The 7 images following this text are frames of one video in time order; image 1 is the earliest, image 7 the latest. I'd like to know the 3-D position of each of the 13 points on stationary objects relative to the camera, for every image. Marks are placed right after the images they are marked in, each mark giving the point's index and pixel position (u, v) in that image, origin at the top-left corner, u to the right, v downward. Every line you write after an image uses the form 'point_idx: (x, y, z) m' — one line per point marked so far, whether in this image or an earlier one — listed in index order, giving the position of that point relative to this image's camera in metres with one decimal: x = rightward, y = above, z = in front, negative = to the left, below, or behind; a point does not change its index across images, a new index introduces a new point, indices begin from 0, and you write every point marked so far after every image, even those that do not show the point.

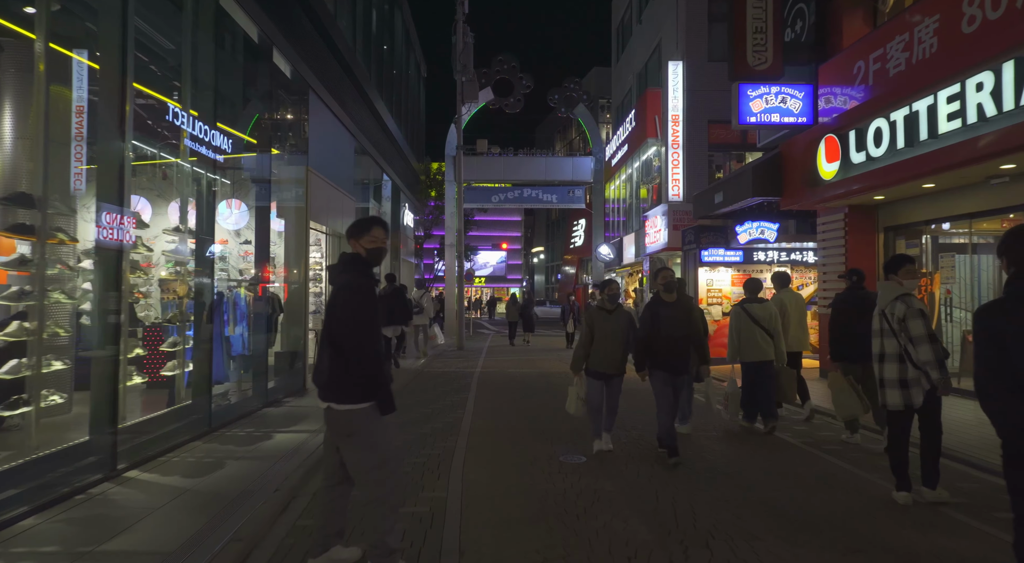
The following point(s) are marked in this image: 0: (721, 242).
0: (+5.0, +0.9, +15.0) m
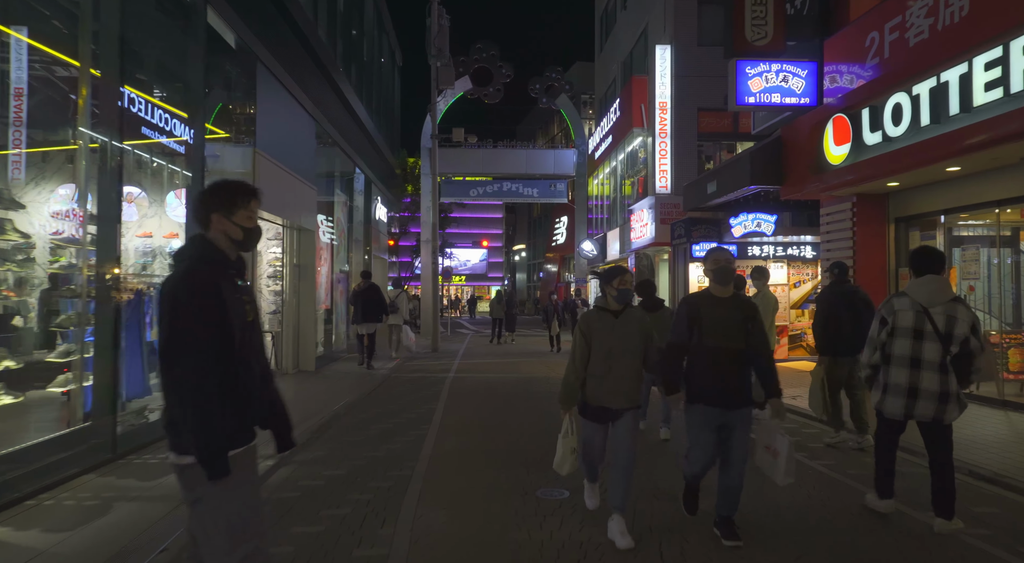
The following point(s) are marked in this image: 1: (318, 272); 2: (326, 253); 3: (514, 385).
0: (+4.4, +1.0, +14.0) m
1: (-4.3, +0.2, +14.1) m
2: (-4.4, +0.7, +15.2) m
3: (0.0, -2.0, +12.2) m
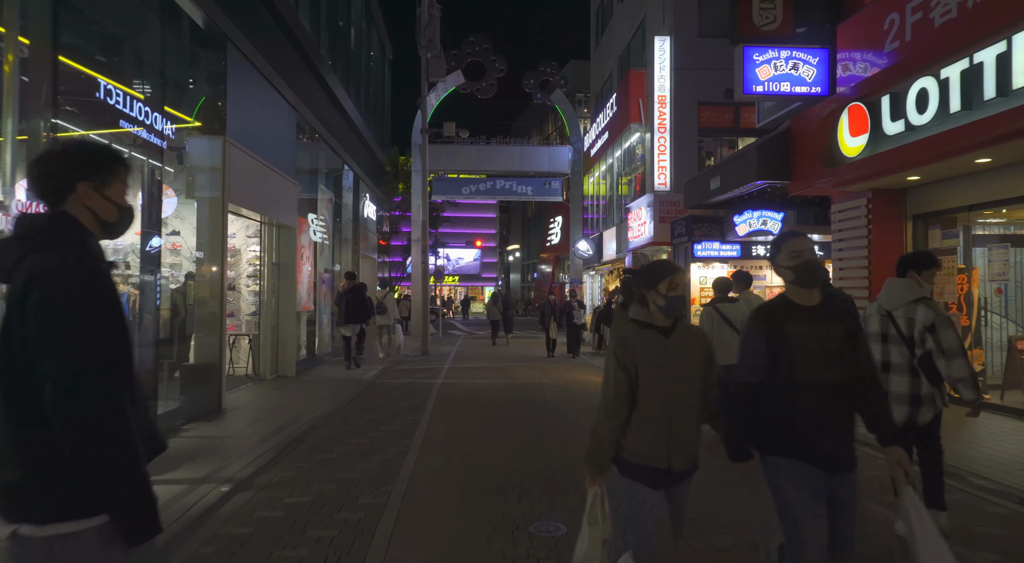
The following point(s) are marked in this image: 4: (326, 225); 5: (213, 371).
0: (+4.3, +1.0, +13.3) m
1: (-4.5, +0.2, +13.4) m
2: (-4.6, +0.7, +14.5) m
3: (-0.1, -2.0, +11.5) m
4: (-4.9, +1.5, +16.7) m
5: (-4.2, -1.3, +9.0) m
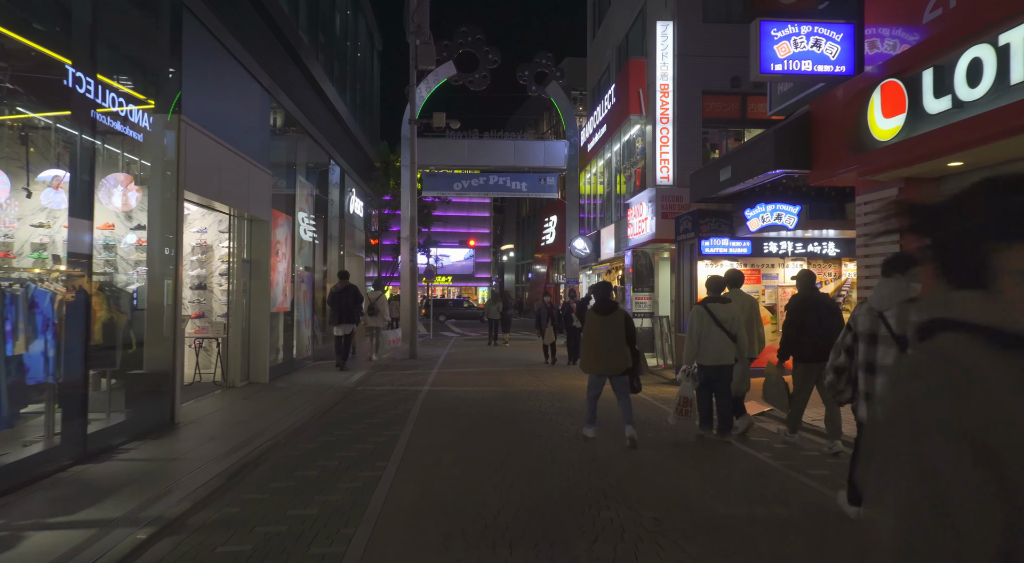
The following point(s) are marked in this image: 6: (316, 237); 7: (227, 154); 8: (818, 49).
0: (+4.1, +1.0, +12.4) m
1: (-4.6, +0.3, +12.3) m
2: (-4.8, +0.8, +13.4) m
3: (-0.2, -2.0, +10.5) m
4: (-5.1, +1.5, +15.7) m
5: (-4.3, -1.2, +7.9) m
6: (-5.9, +1.3, +19.1) m
7: (-4.6, +2.0, +10.2) m
8: (+4.4, +3.4, +9.2) m
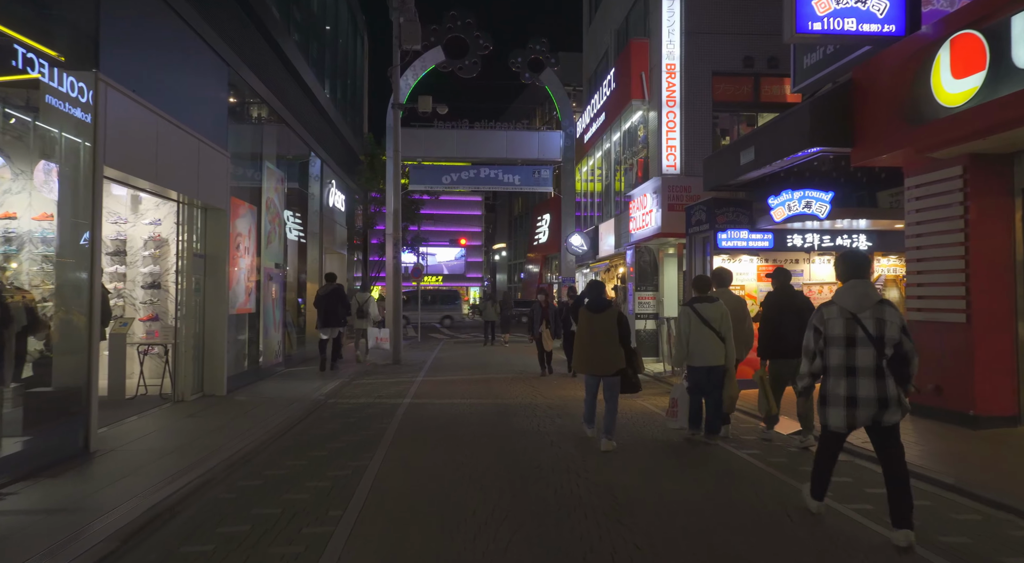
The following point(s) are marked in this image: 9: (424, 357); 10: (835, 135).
0: (+4.0, +1.0, +11.0) m
1: (-4.8, +0.3, +10.9) m
2: (-4.9, +0.8, +12.0) m
3: (-0.3, -1.9, +9.1) m
4: (-5.3, +1.6, +14.2) m
5: (-4.4, -1.2, +6.5) m
6: (-6.1, +1.4, +17.6) m
7: (-4.7, +2.1, +8.8) m
8: (+4.4, +3.4, +7.9) m
9: (-2.6, -2.3, +19.0) m
10: (+4.3, +1.9, +8.4) m
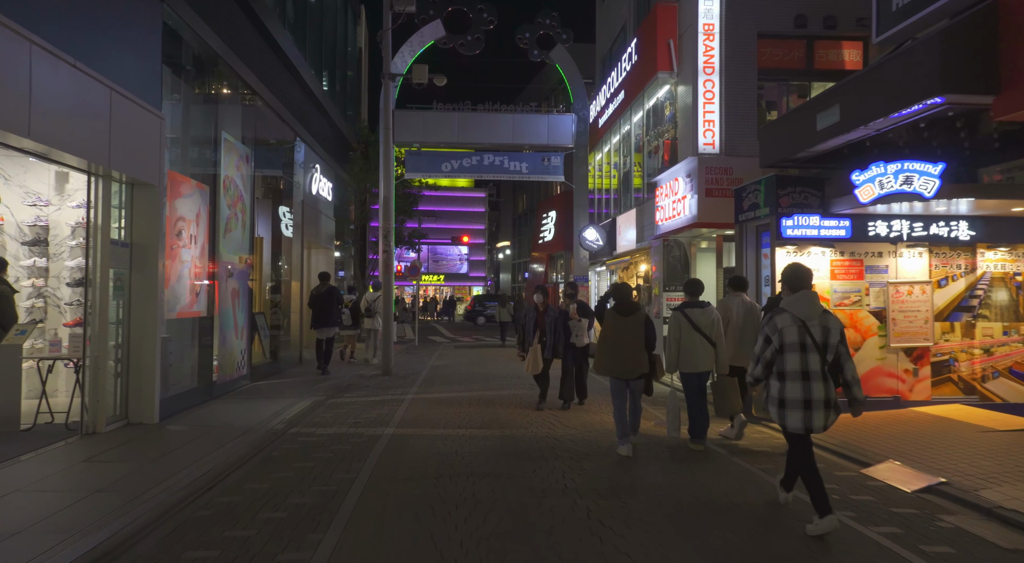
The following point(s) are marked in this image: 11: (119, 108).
0: (+4.2, +1.1, +8.8) m
1: (-4.6, +0.3, +8.7) m
2: (-4.7, +0.9, +9.8) m
3: (-0.2, -1.9, +6.9) m
4: (-5.1, +1.6, +12.0) m
5: (-4.3, -1.1, +4.3) m
6: (-5.9, +1.4, +15.4) m
7: (-4.5, +2.1, +6.6) m
8: (+4.5, +3.5, +5.6) m
9: (-2.5, -2.2, +16.8) m
10: (+4.4, +2.0, +6.2) m
11: (-4.6, +2.0, +7.5) m
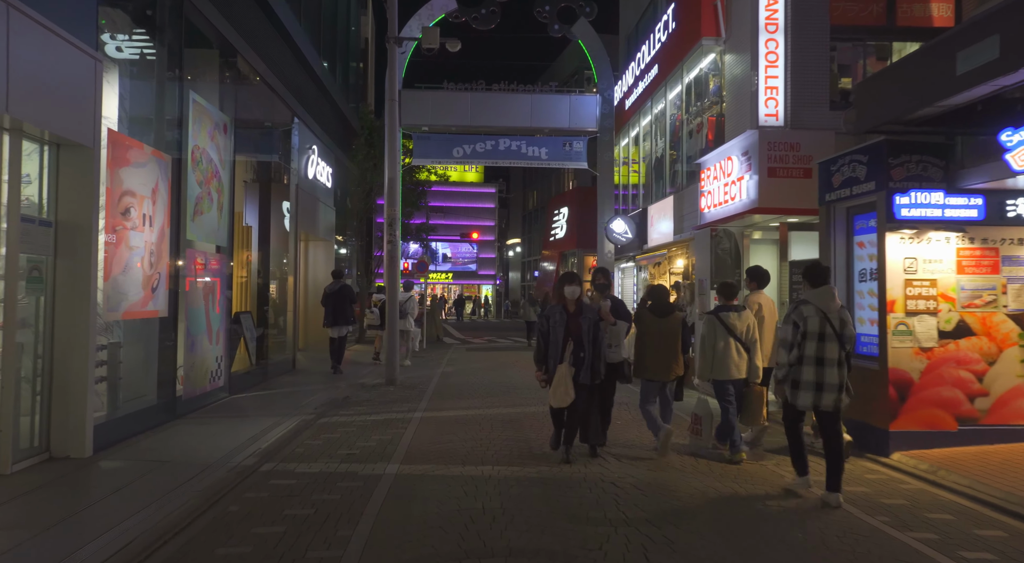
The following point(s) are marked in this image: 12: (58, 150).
0: (+4.6, +1.1, +6.9) m
1: (-4.2, +0.4, +6.8) m
2: (-4.3, +0.9, +7.9) m
3: (+0.2, -1.8, +5.0) m
4: (-4.6, +1.7, +10.2) m
5: (-3.9, -1.0, +2.4) m
6: (-5.4, +1.5, +13.6) m
7: (-4.1, +2.2, +4.7) m
8: (+4.9, +3.5, +3.7) m
9: (-2.0, -2.1, +15.0) m
10: (+4.8, +2.0, +4.2) m
11: (-4.2, +2.1, +5.7) m
12: (-4.5, +1.3, +6.4) m
